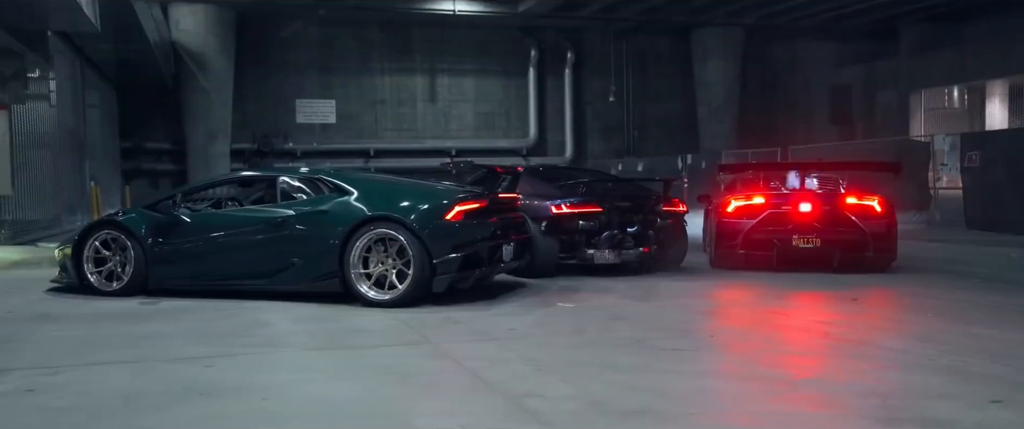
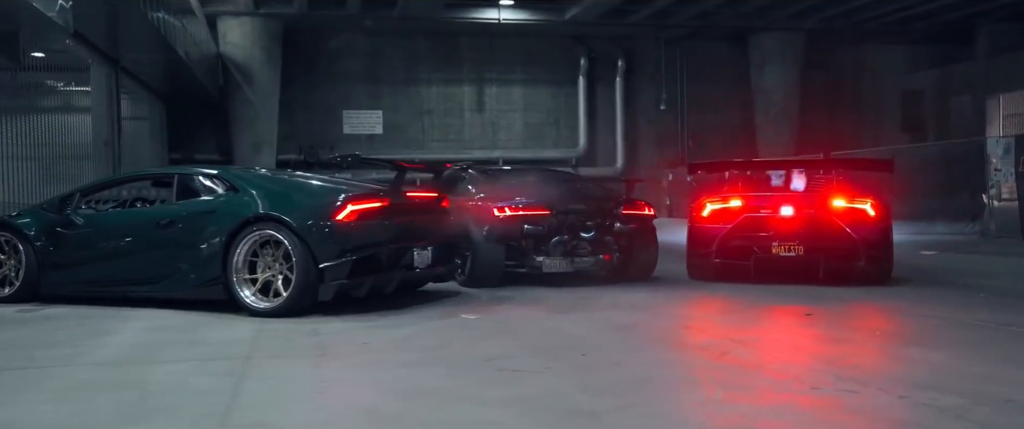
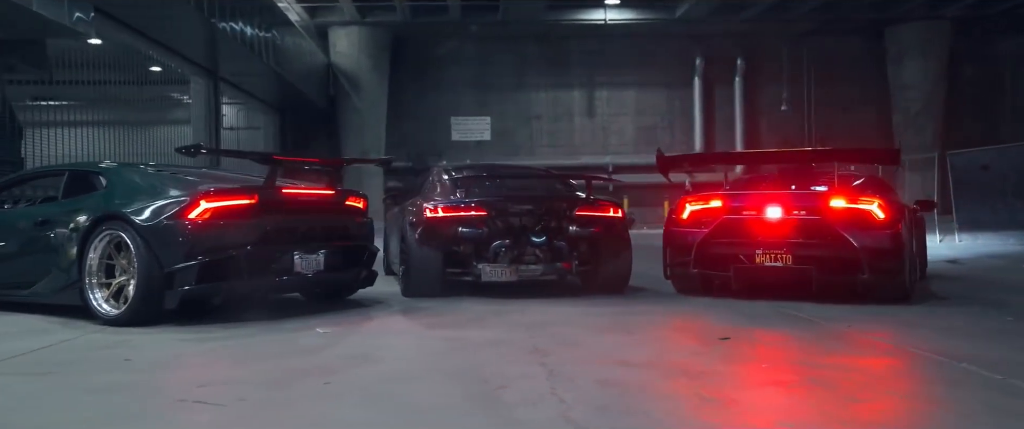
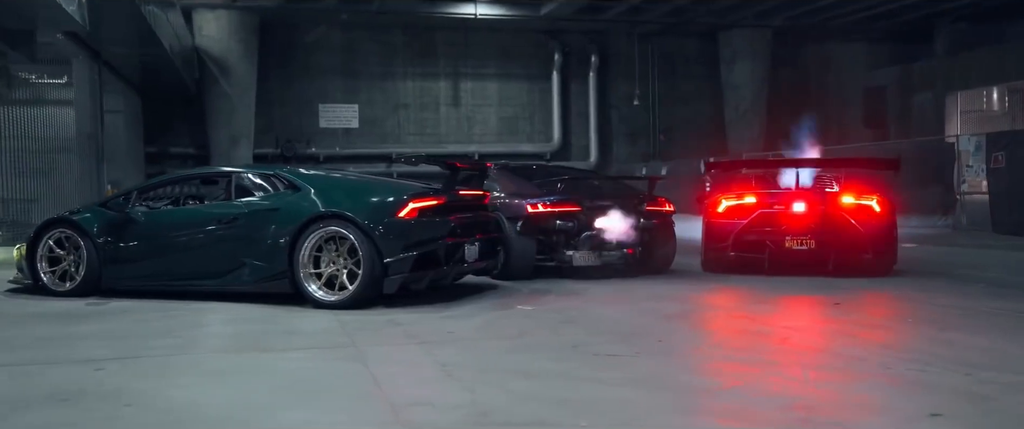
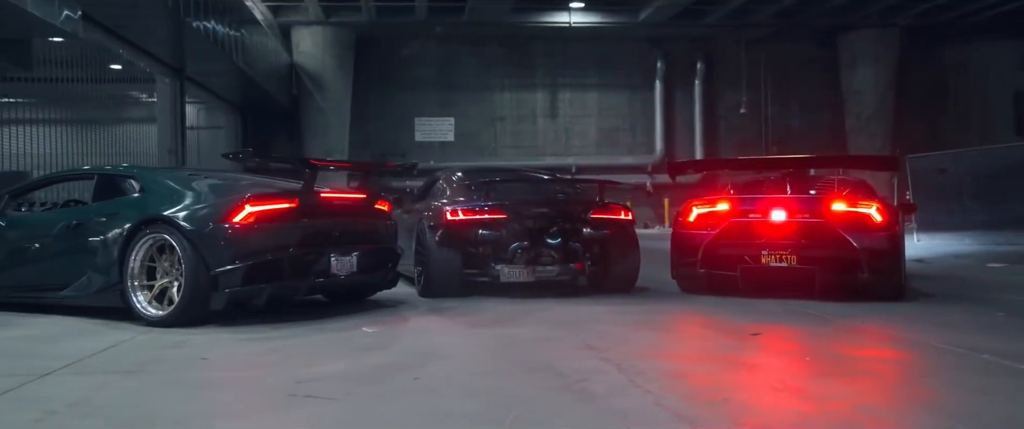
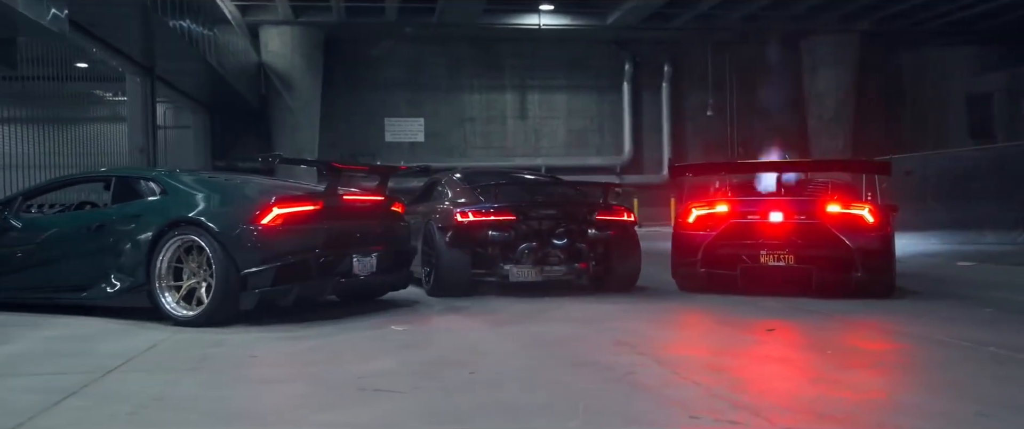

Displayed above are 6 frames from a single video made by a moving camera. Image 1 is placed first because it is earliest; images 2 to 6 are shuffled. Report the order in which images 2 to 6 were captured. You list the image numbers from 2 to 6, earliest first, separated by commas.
4, 2, 6, 5, 3
